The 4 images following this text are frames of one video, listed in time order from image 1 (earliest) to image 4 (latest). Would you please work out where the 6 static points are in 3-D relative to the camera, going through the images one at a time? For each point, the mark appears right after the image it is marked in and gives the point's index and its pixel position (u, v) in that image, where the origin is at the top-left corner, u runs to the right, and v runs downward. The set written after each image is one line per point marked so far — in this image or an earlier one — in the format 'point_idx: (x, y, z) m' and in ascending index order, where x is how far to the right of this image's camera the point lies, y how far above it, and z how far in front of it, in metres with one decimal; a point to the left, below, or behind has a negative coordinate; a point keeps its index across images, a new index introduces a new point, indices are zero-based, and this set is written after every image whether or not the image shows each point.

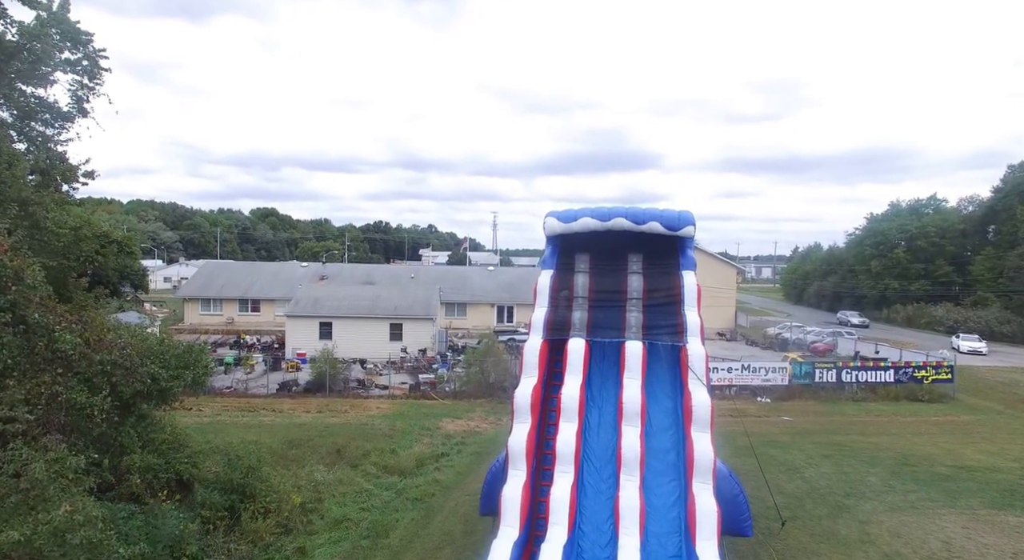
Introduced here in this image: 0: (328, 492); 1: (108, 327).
0: (-3.3, -3.9, +11.8) m
1: (-6.4, -0.7, +10.5) m
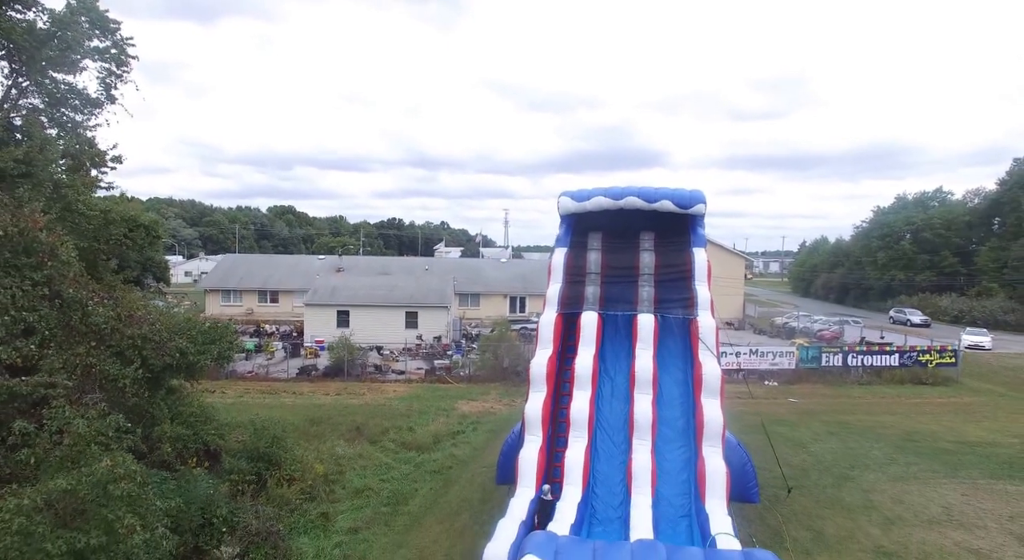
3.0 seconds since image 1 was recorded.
0: (-3.1, -3.5, +12.2) m
1: (-6.2, -0.4, +11.0) m
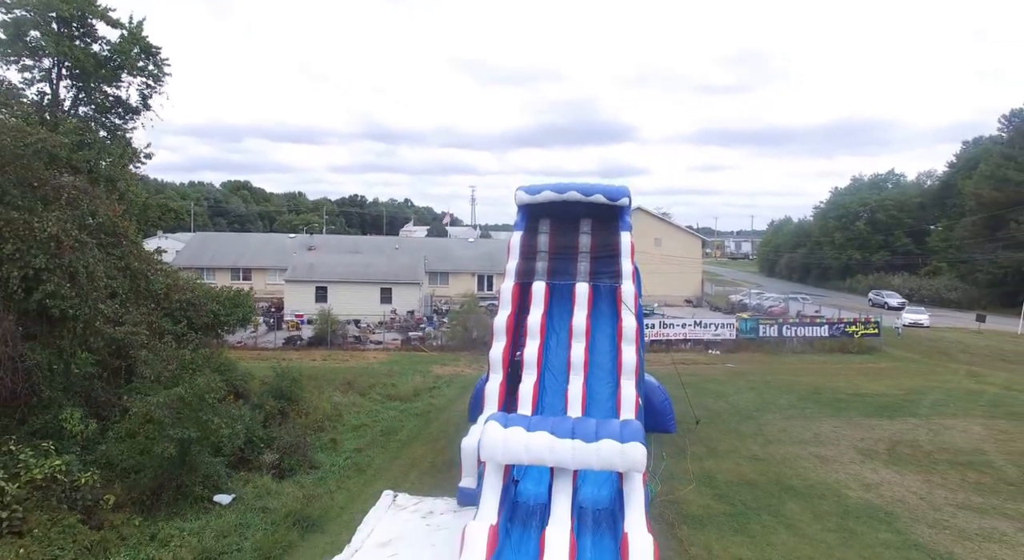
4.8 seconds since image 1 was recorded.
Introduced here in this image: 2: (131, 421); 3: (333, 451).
0: (-3.8, -3.0, +15.0) m
1: (-6.9, +0.1, +13.5) m
2: (-5.6, -2.1, +9.5) m
3: (-3.3, -3.2, +12.1) m
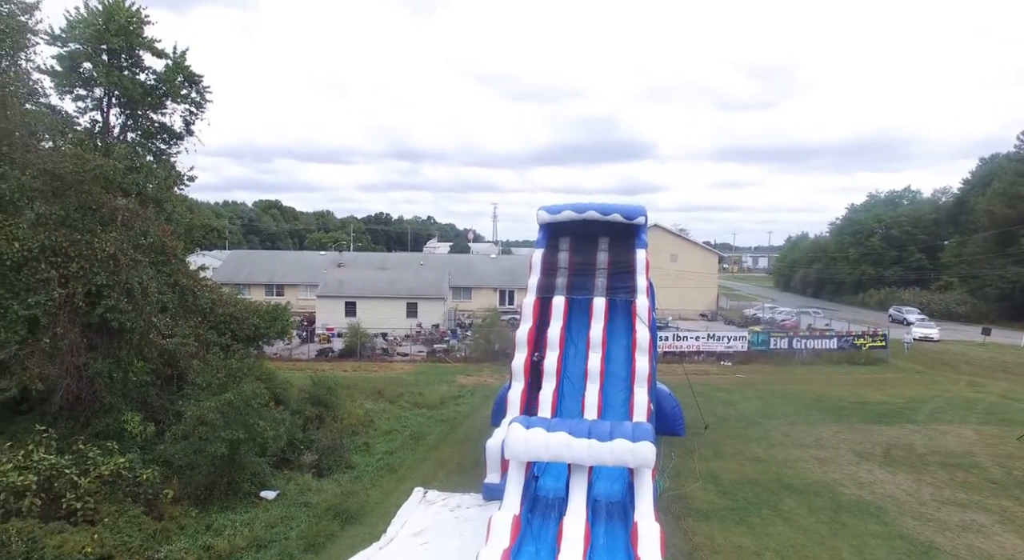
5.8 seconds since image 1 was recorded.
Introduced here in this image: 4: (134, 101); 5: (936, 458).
0: (-3.3, -3.3, +16.0) m
1: (-6.5, -0.2, +14.6) m
2: (-5.2, -2.3, +10.5) m
3: (-2.9, -3.5, +13.1) m
4: (-9.2, +4.3, +16.0) m
5: (+8.1, -3.4, +12.4) m
